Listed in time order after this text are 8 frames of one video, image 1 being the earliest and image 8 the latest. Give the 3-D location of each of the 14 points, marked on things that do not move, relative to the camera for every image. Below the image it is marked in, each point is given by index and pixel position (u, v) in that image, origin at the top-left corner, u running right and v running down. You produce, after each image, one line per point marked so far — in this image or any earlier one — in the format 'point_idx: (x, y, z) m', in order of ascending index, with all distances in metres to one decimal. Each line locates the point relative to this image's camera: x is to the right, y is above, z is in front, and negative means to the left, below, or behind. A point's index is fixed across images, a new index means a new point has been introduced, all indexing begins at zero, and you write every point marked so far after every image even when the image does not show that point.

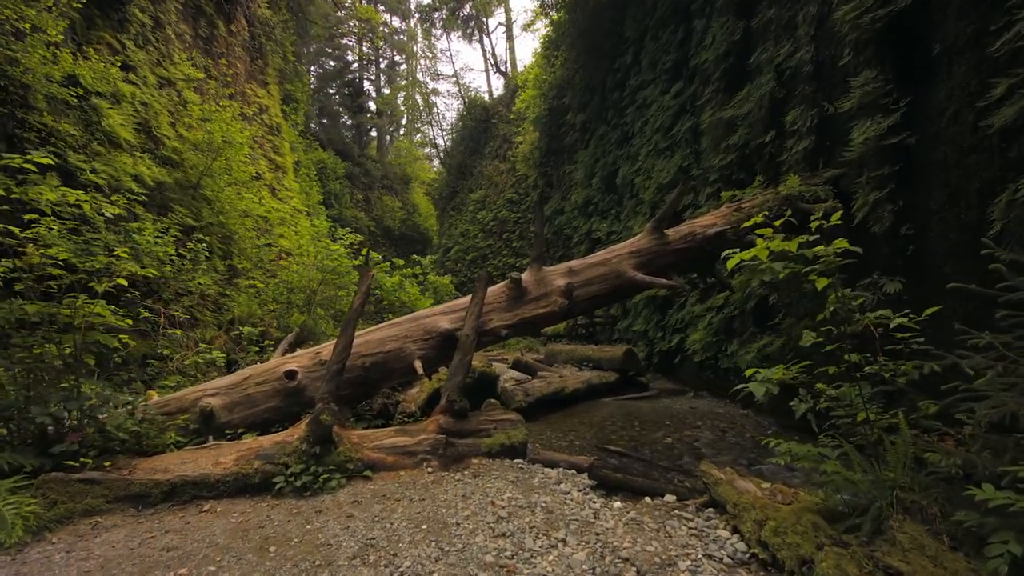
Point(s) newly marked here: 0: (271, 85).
0: (-7.5, +6.3, +15.9) m
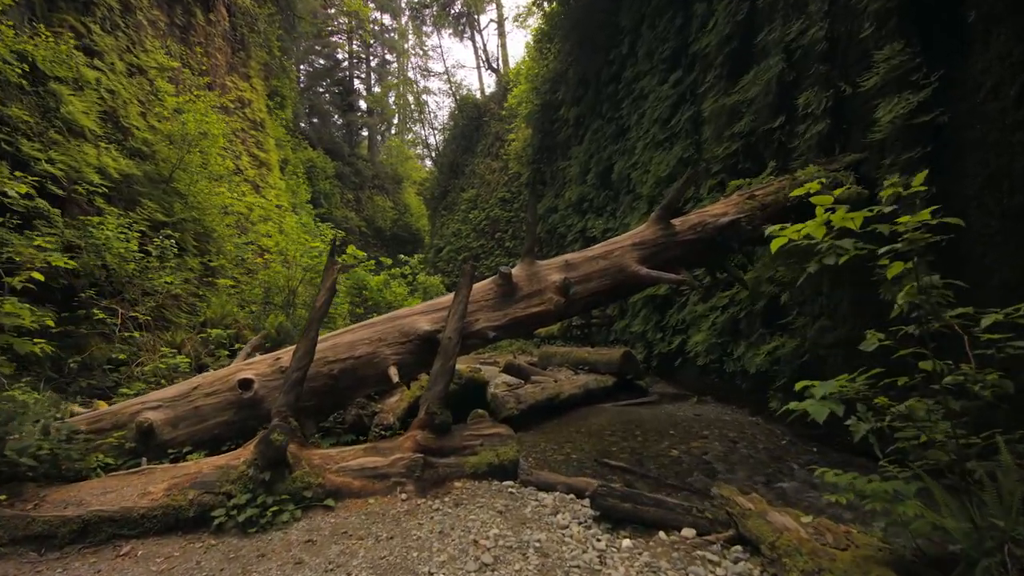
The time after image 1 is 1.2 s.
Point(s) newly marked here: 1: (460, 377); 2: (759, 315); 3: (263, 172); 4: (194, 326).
0: (-7.8, +6.3, +15.4) m
1: (-0.5, -0.8, +4.7) m
2: (+2.7, -0.3, +5.6) m
3: (-6.6, +3.1, +13.6) m
4: (-4.4, -0.5, +7.0) m
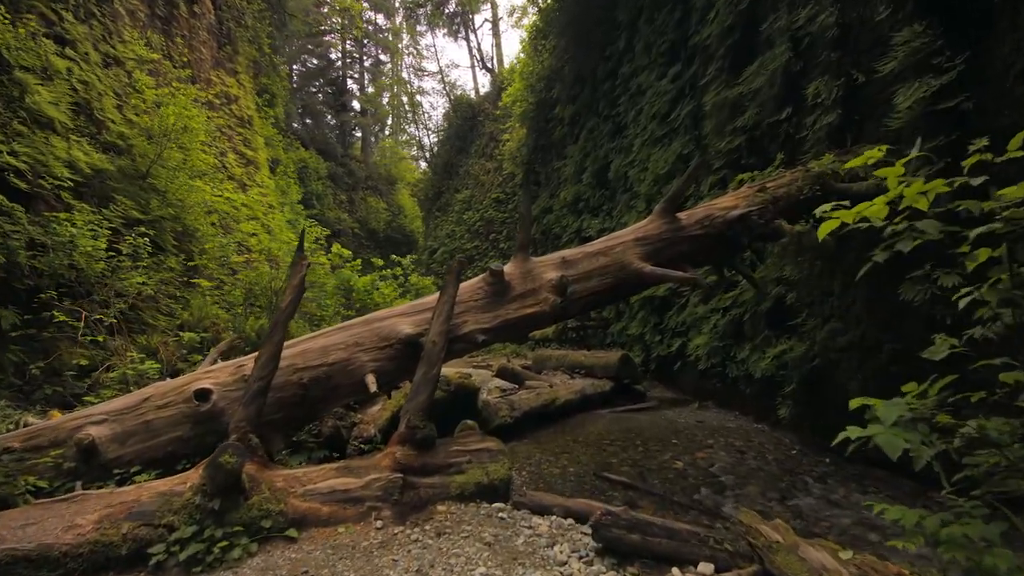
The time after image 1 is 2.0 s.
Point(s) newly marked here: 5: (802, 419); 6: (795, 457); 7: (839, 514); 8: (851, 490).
0: (-8.0, +6.3, +15.0) m
1: (-0.5, -0.8, +4.3) m
2: (+2.6, -0.3, +5.3) m
3: (-6.7, +3.0, +13.2) m
4: (-4.5, -0.5, +6.7) m
5: (+2.6, -1.2, +4.6) m
6: (+2.3, -1.4, +4.1) m
7: (+2.0, -1.4, +3.1) m
8: (+2.3, -1.4, +3.4) m
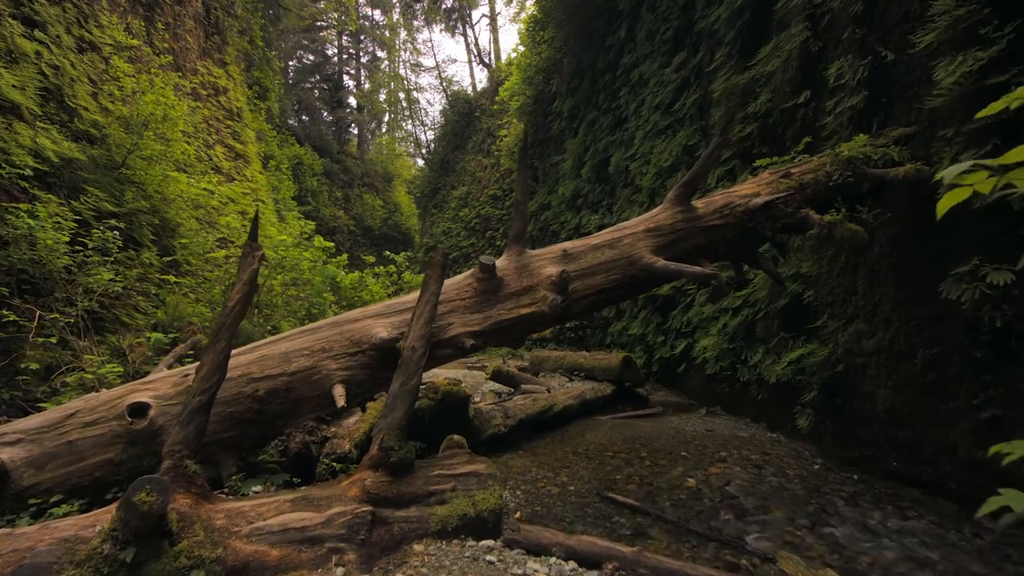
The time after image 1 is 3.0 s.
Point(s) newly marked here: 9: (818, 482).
0: (-8.0, +6.3, +14.6) m
1: (-0.6, -0.8, +3.9) m
2: (+2.6, -0.3, +4.9) m
3: (-6.8, +3.1, +12.7) m
4: (-4.5, -0.5, +6.2) m
5: (+2.6, -1.2, +4.2) m
6: (+2.2, -1.4, +3.7) m
7: (+1.9, -1.4, +2.7) m
8: (+2.2, -1.4, +3.0) m
9: (+2.1, -1.3, +3.5) m
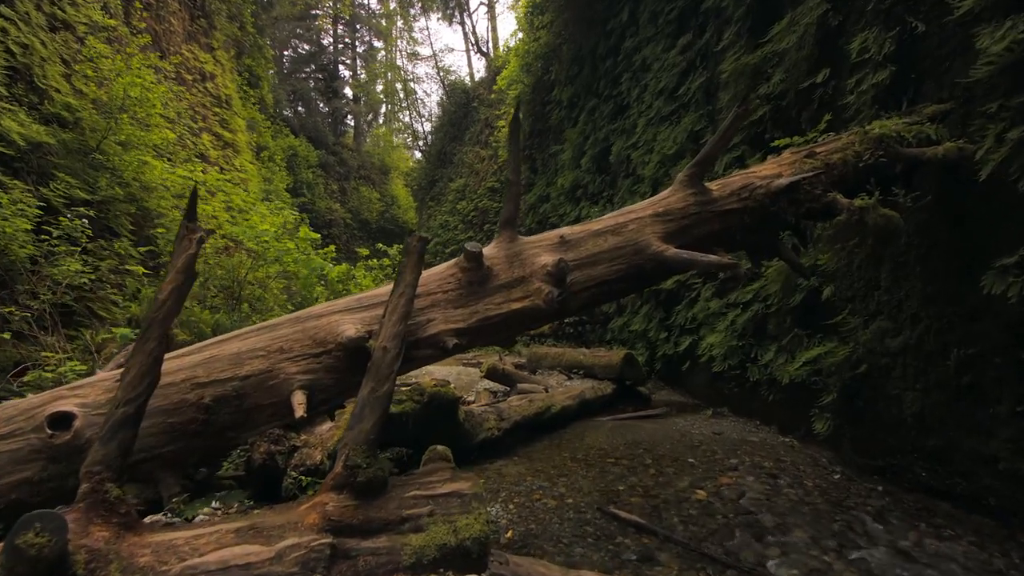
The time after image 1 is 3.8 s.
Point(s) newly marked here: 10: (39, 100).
0: (-8.1, +6.5, +14.1) m
1: (-0.6, -0.7, +3.6) m
2: (+2.5, -0.2, +4.6) m
3: (-6.9, +3.2, +12.4) m
4: (-4.6, -0.4, +5.9) m
5: (+2.5, -1.1, +3.9) m
6: (+2.2, -1.3, +3.4) m
7: (+1.9, -1.3, +2.4) m
8: (+2.2, -1.3, +2.7) m
9: (+2.1, -1.3, +3.2) m
10: (-6.2, +2.5, +6.7) m
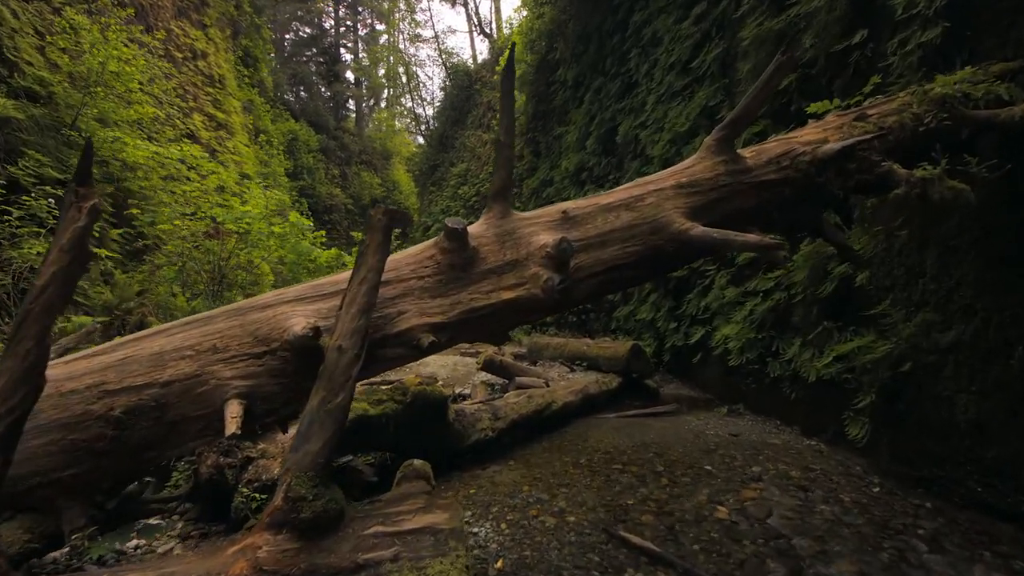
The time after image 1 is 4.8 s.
0: (-8.0, +6.9, +13.6) m
1: (-0.7, -0.7, +3.2) m
2: (+2.5, -0.1, +4.1) m
3: (-6.8, +3.6, +11.9) m
4: (-4.6, -0.2, +5.5) m
5: (+2.5, -1.0, +3.5) m
6: (+2.2, -1.2, +3.0) m
7: (+1.8, -1.3, +2.0) m
8: (+2.2, -1.3, +2.3) m
9: (+2.0, -1.2, +2.8) m
10: (-6.2, +2.6, +6.3) m
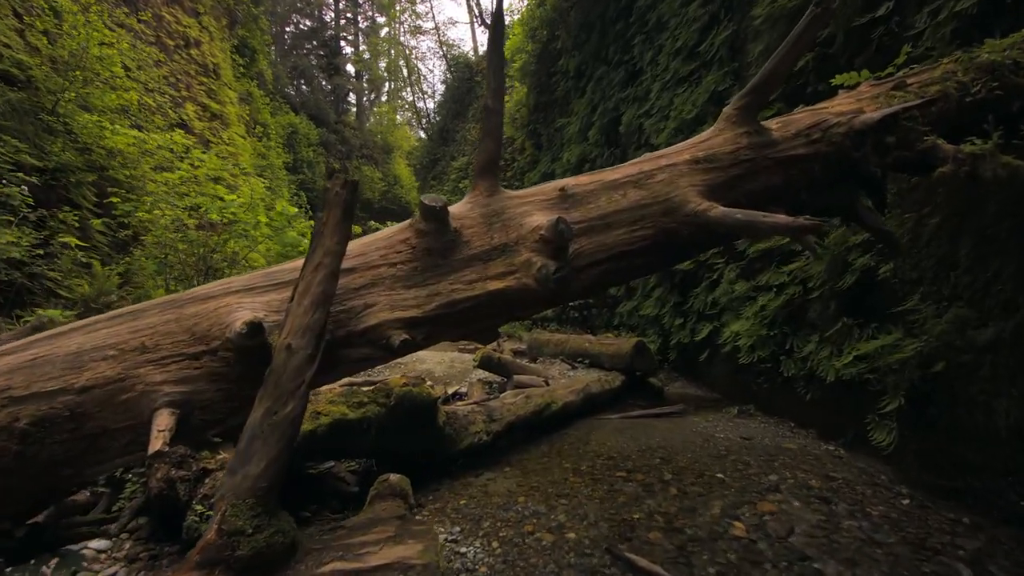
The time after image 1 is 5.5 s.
0: (-8.0, +7.0, +13.3) m
1: (-0.7, -0.6, +2.9) m
2: (+2.5, -0.1, +3.8) m
3: (-6.8, +3.7, +11.6) m
4: (-4.6, -0.2, +5.2) m
5: (+2.5, -1.0, +3.2) m
6: (+2.1, -1.2, +2.7) m
7: (+1.8, -1.2, +1.7) m
8: (+2.1, -1.2, +2.0) m
9: (+2.0, -1.2, +2.5) m
10: (-6.2, +2.7, +6.0) m
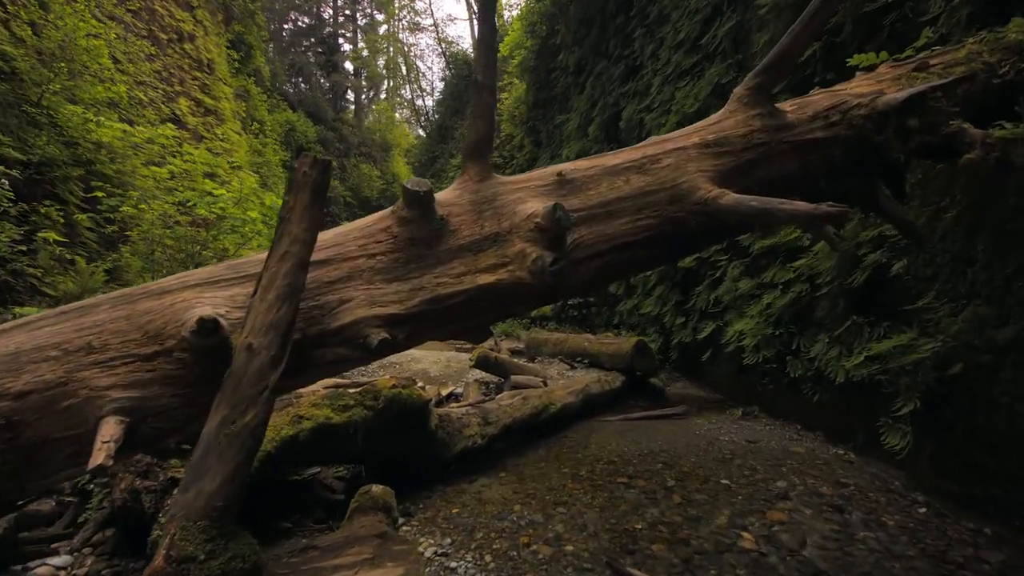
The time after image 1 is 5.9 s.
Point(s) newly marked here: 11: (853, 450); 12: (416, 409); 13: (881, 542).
0: (-8.0, +7.1, +13.1) m
1: (-0.7, -0.6, +2.8) m
2: (+2.4, -0.1, +3.7) m
3: (-6.8, +3.7, +11.4) m
4: (-4.6, -0.1, +5.1) m
5: (+2.4, -1.0, +3.1) m
6: (+2.1, -1.2, +2.6) m
7: (+1.8, -1.2, +1.5) m
8: (+2.1, -1.2, +1.9) m
9: (+2.0, -1.2, +2.4) m
10: (-6.2, +2.8, +5.8) m
11: (+2.4, -1.1, +3.6) m
12: (-0.5, -0.7, +2.8) m
13: (+1.7, -1.2, +2.4) m
